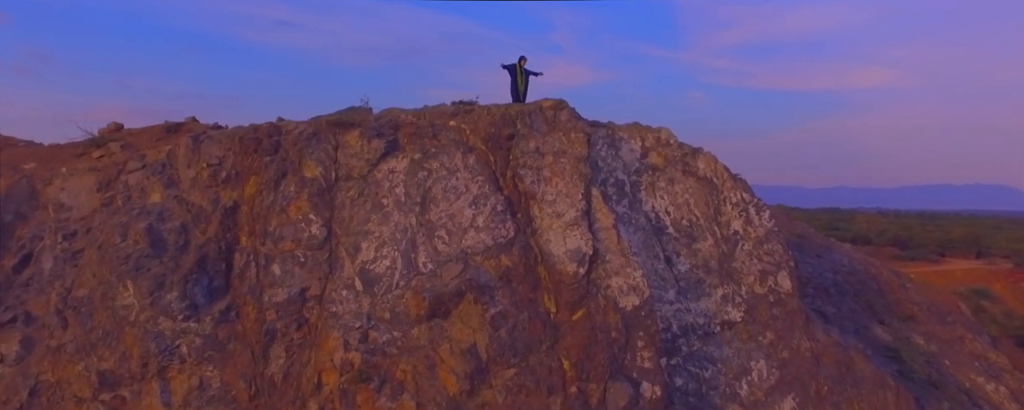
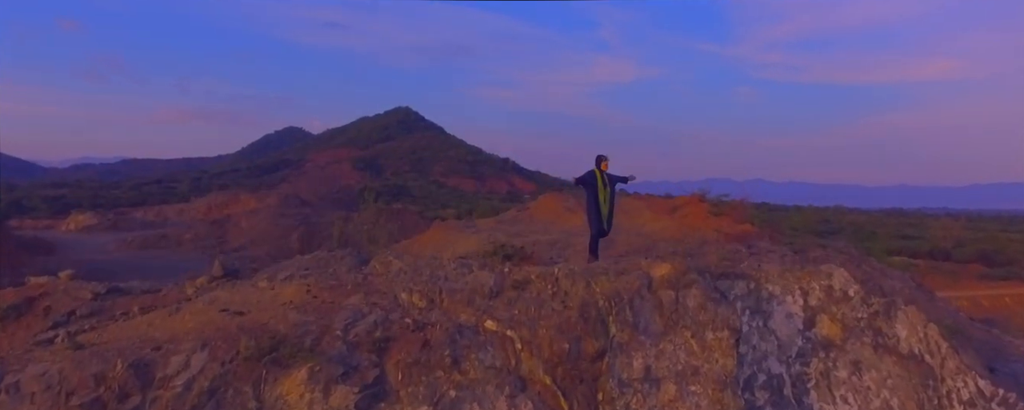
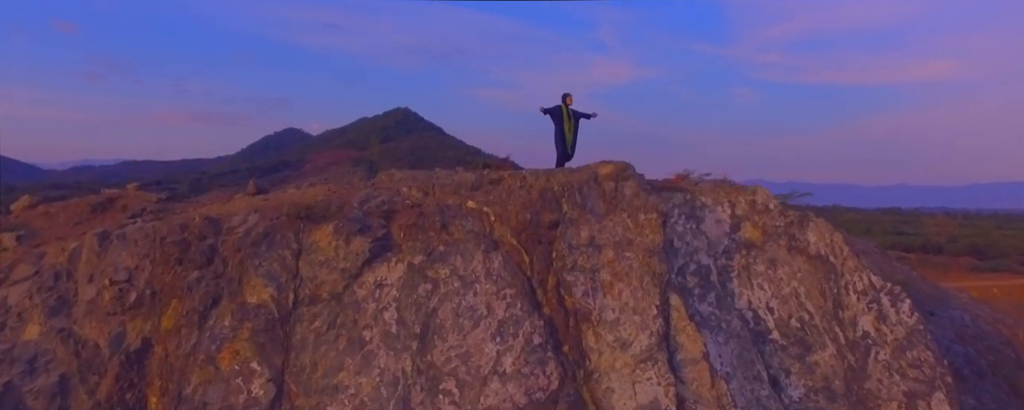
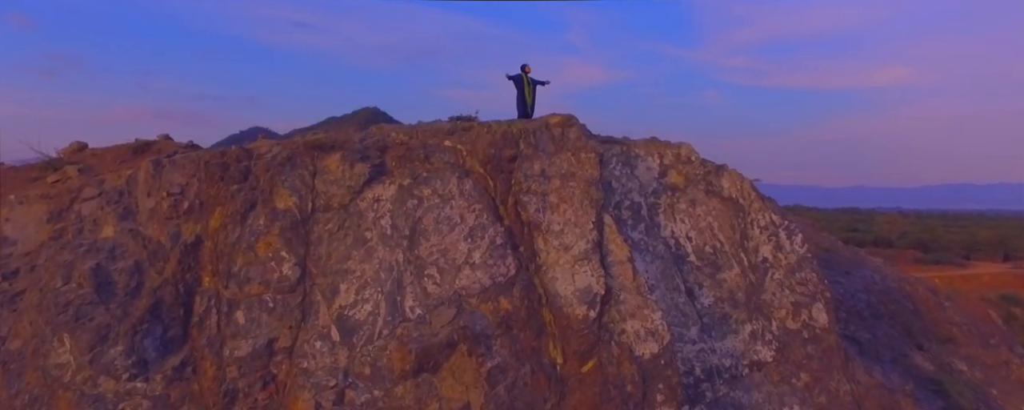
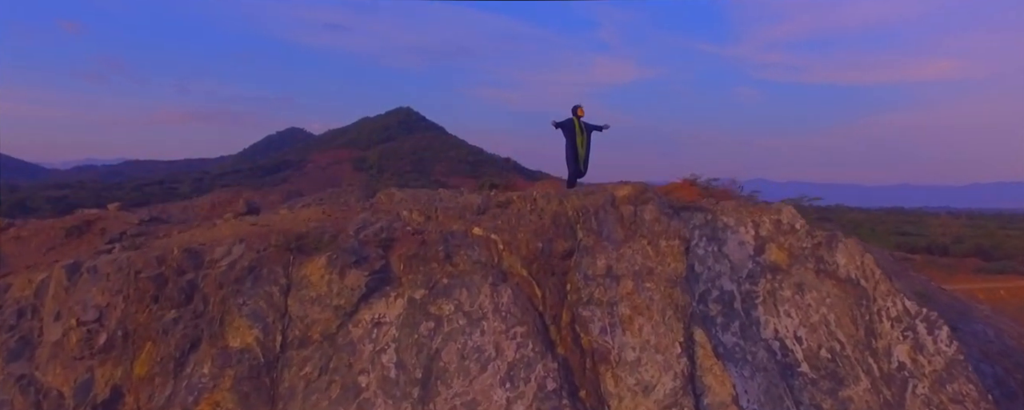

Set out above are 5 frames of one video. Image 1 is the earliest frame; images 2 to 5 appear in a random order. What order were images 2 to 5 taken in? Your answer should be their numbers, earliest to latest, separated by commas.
4, 3, 5, 2
